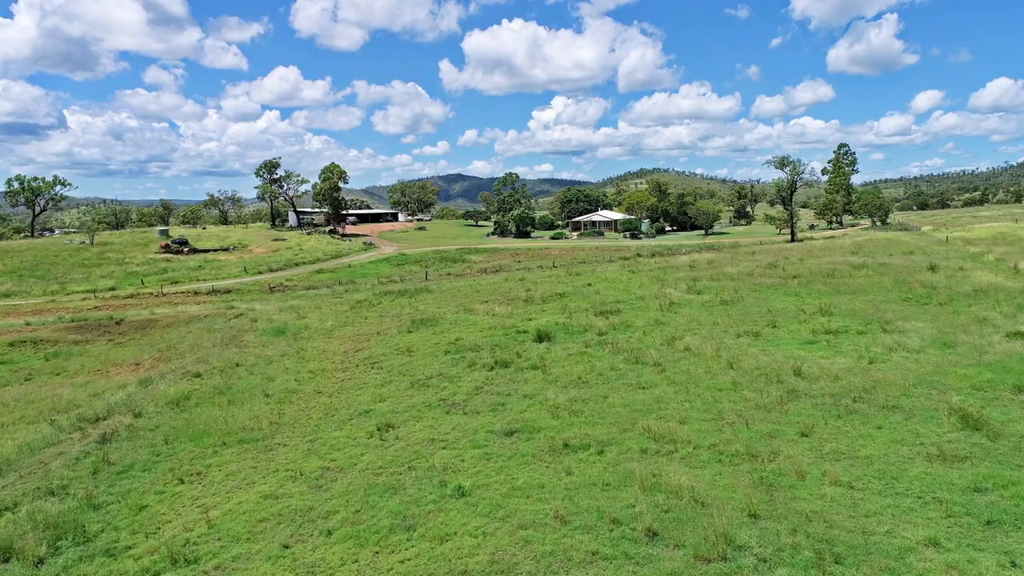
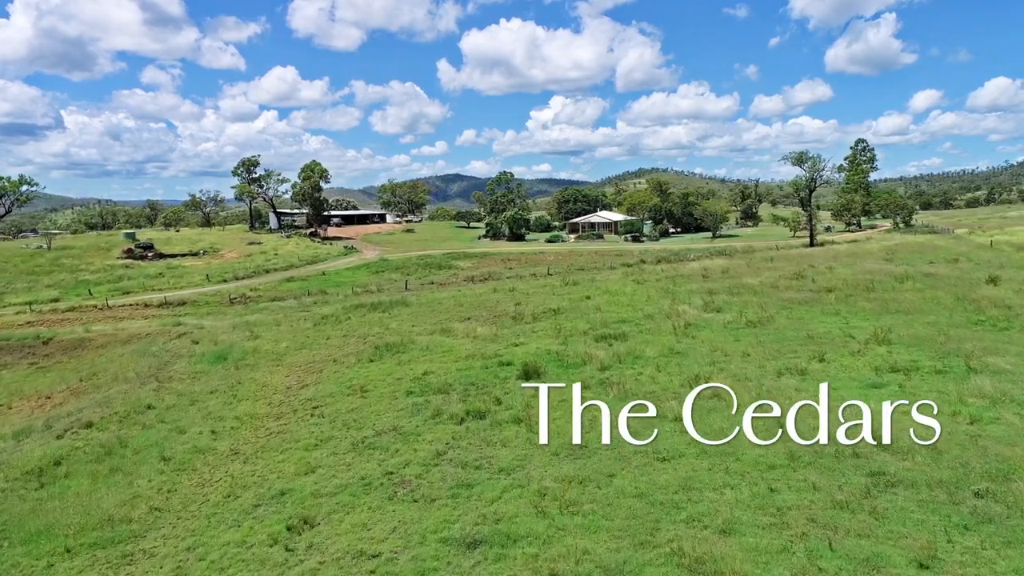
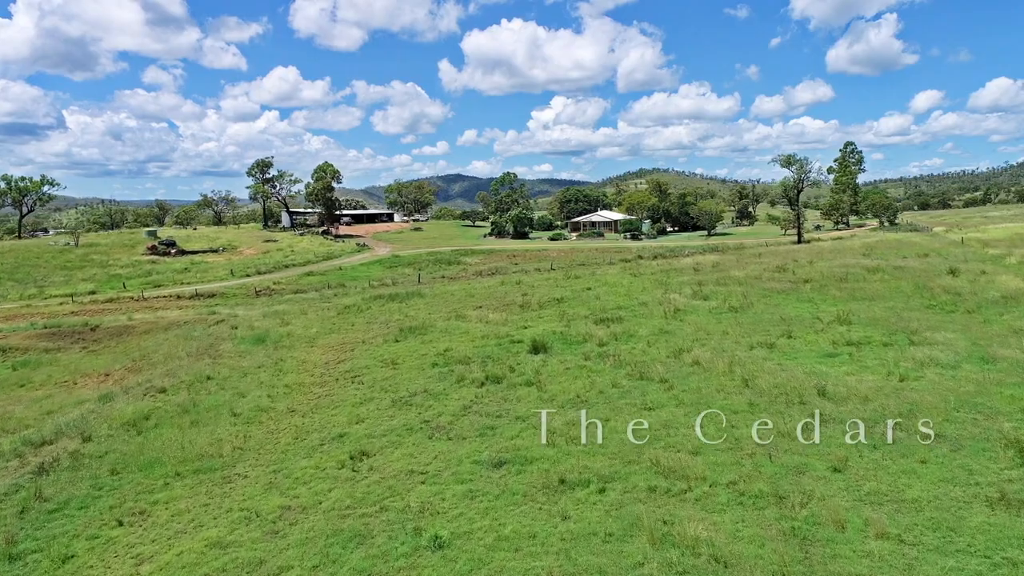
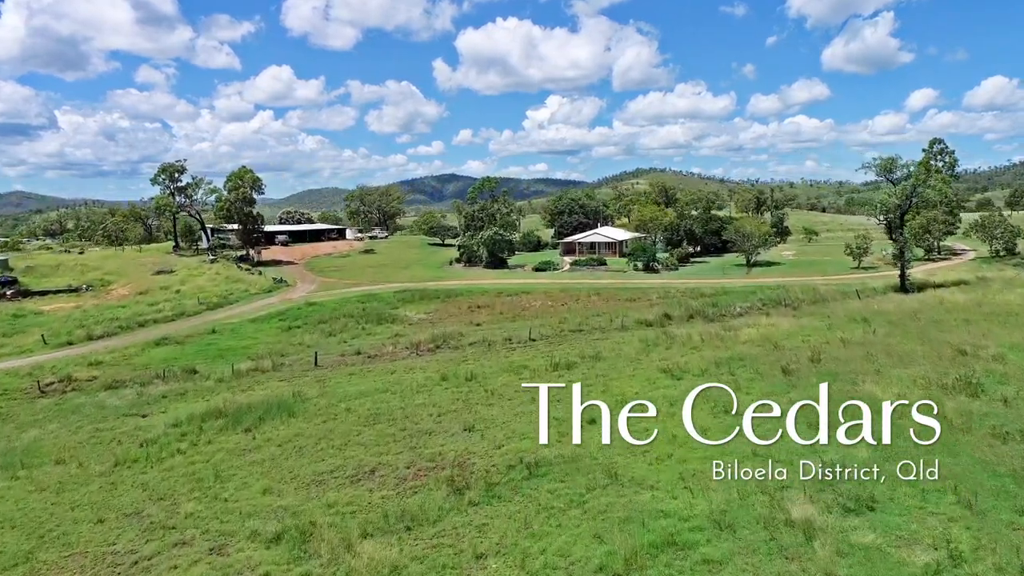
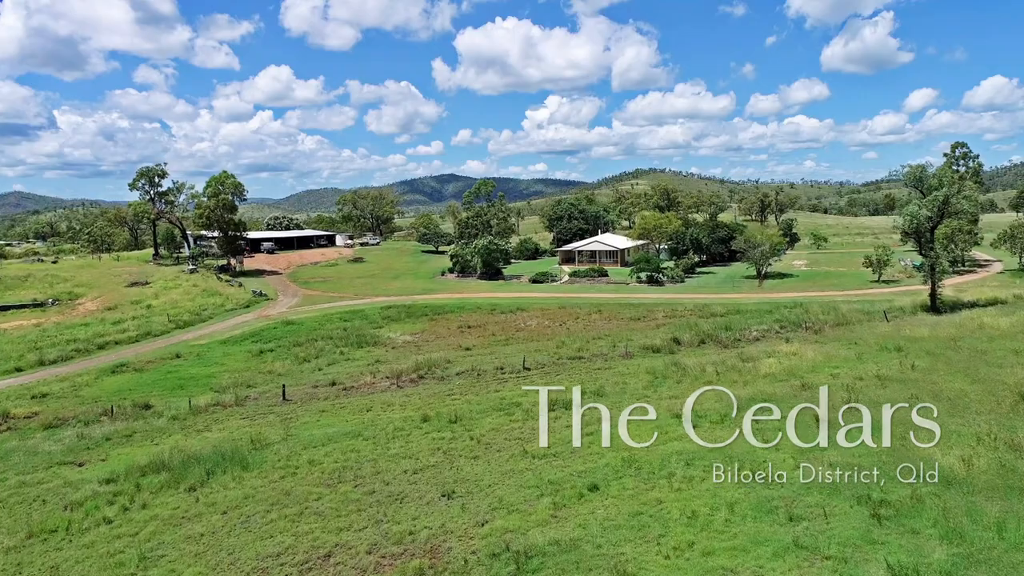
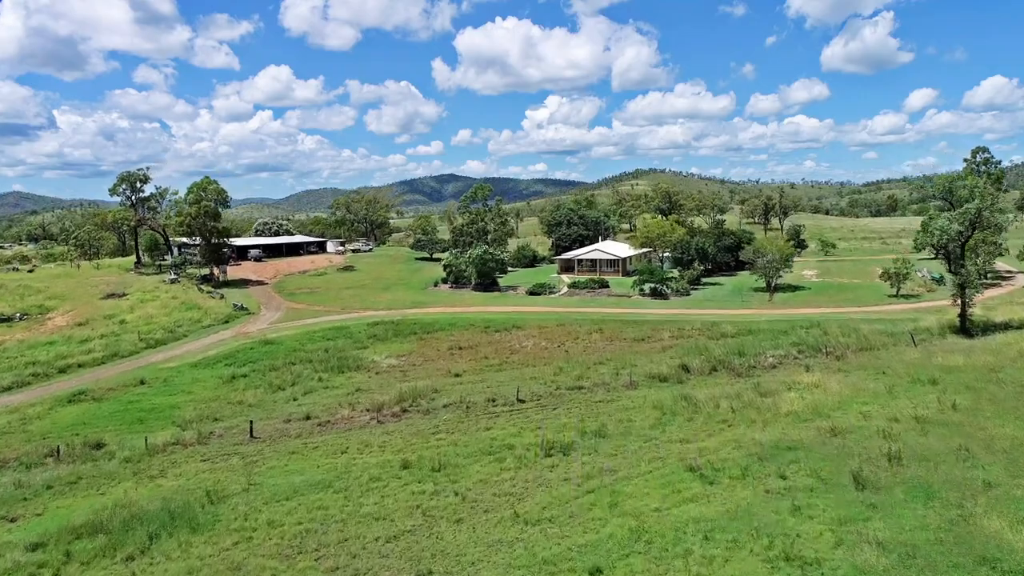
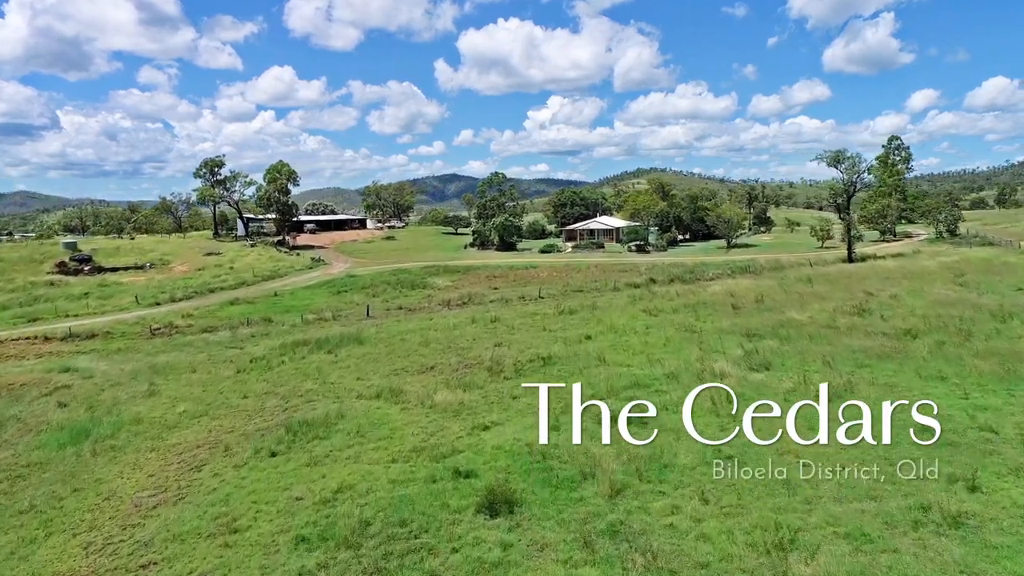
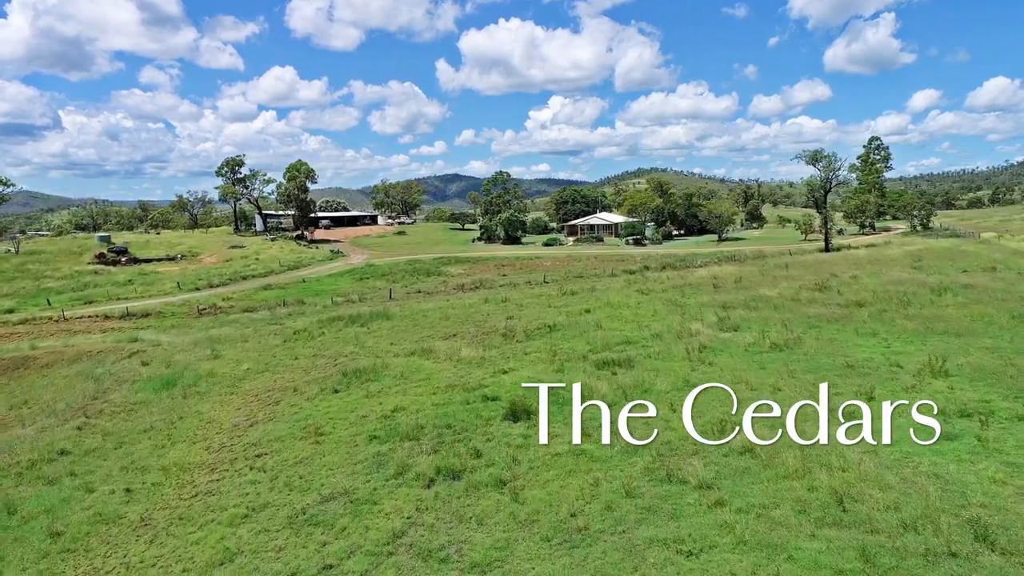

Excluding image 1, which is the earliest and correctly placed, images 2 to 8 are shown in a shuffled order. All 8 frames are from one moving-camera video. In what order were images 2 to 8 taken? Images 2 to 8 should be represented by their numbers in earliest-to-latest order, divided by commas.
3, 2, 8, 7, 4, 5, 6
